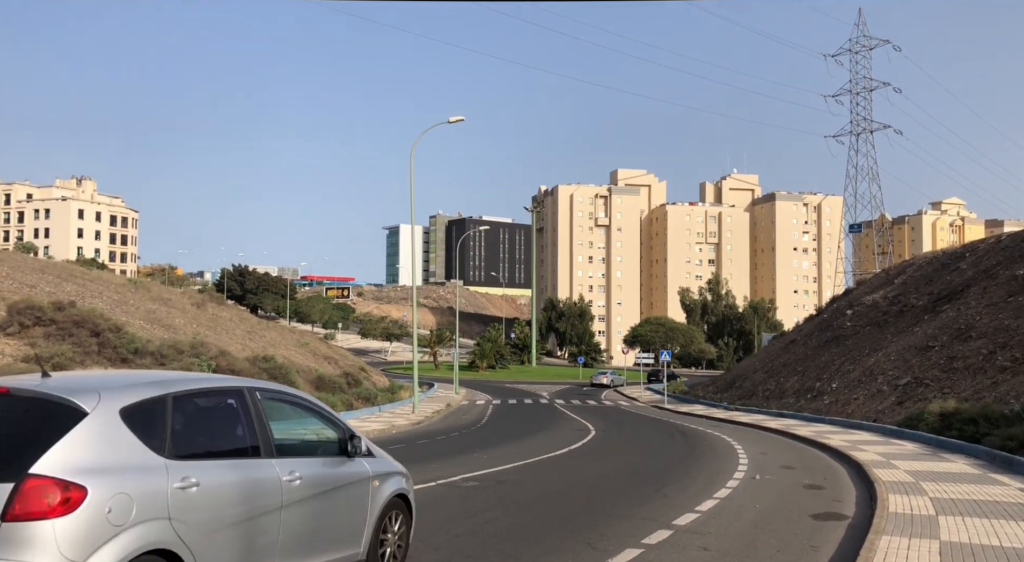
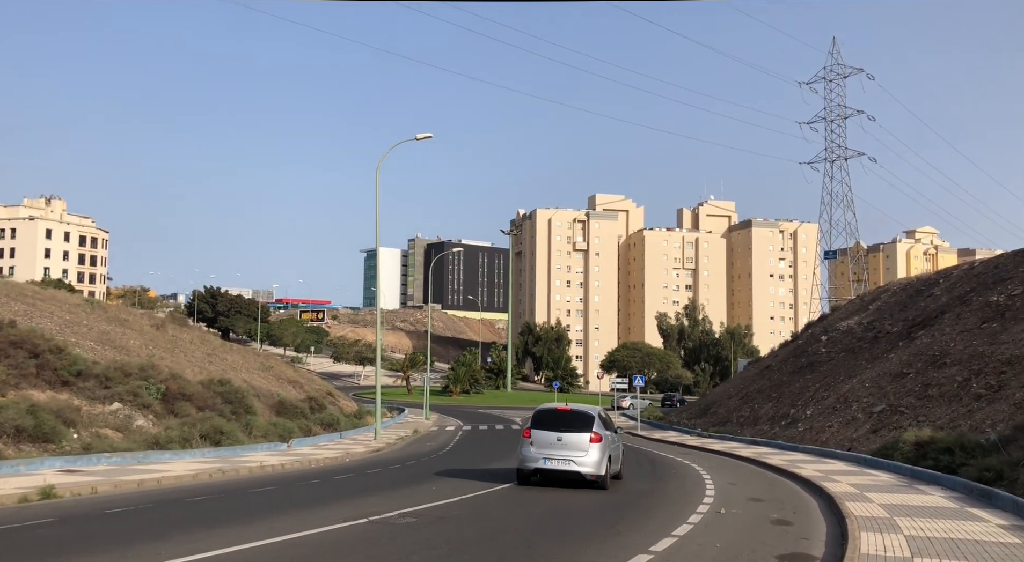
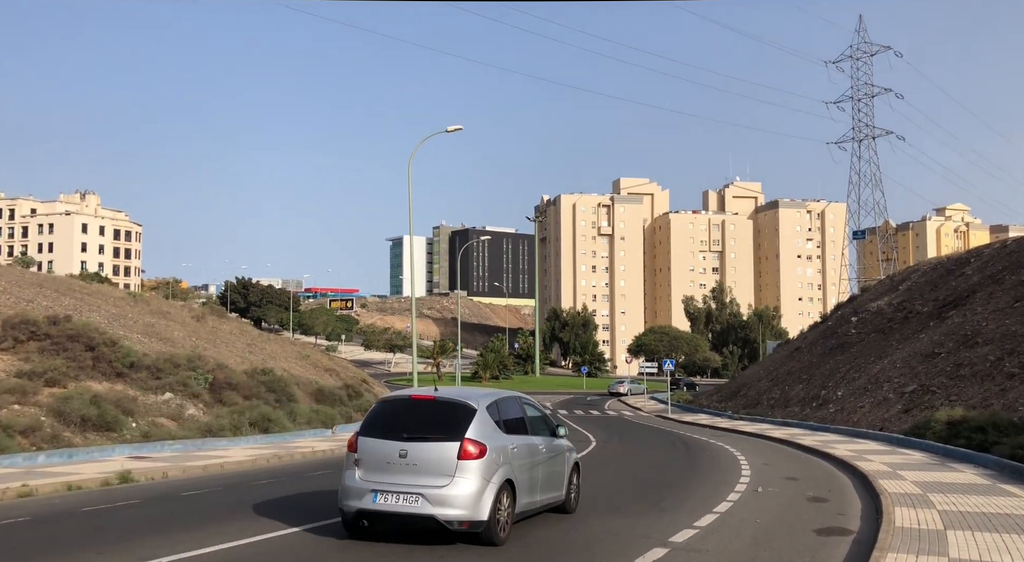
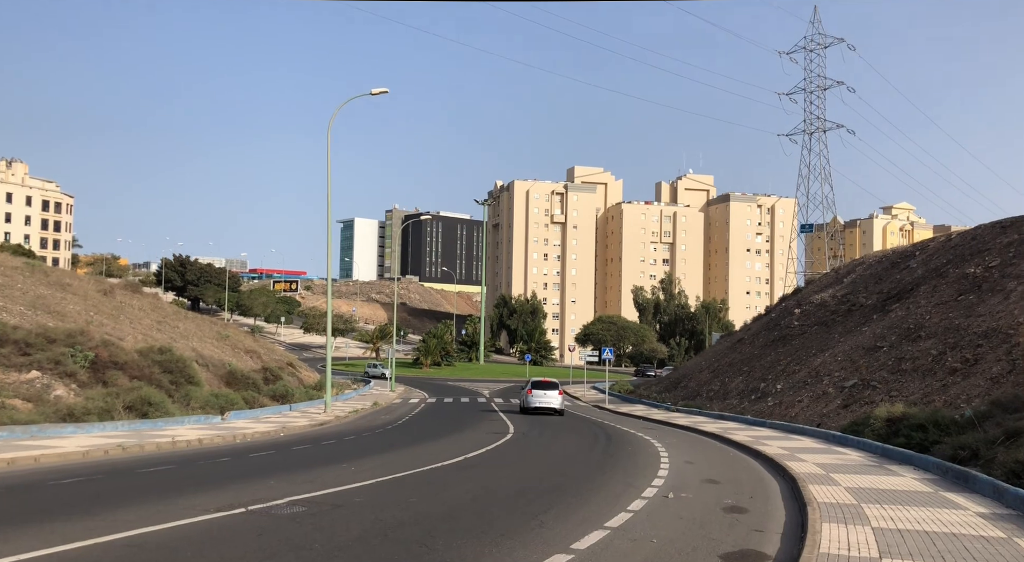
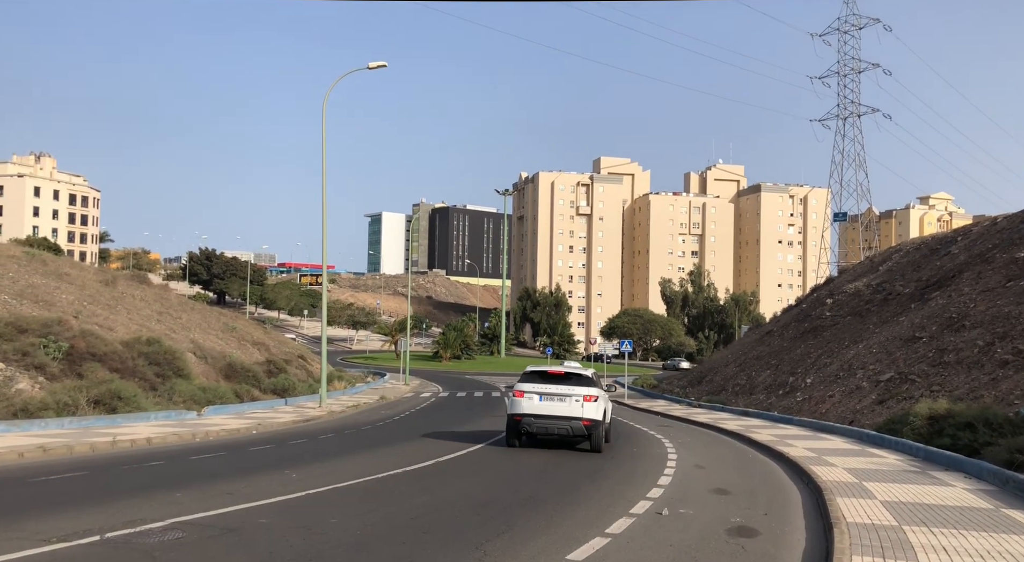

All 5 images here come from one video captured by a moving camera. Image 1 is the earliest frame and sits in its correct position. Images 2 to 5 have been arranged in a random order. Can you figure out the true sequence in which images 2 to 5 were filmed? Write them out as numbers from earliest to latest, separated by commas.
3, 2, 4, 5
